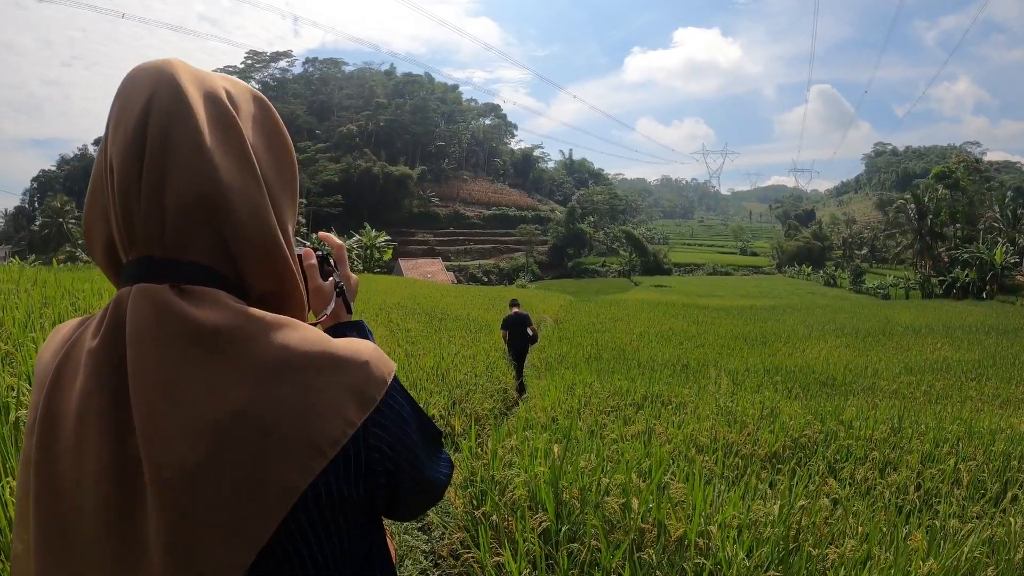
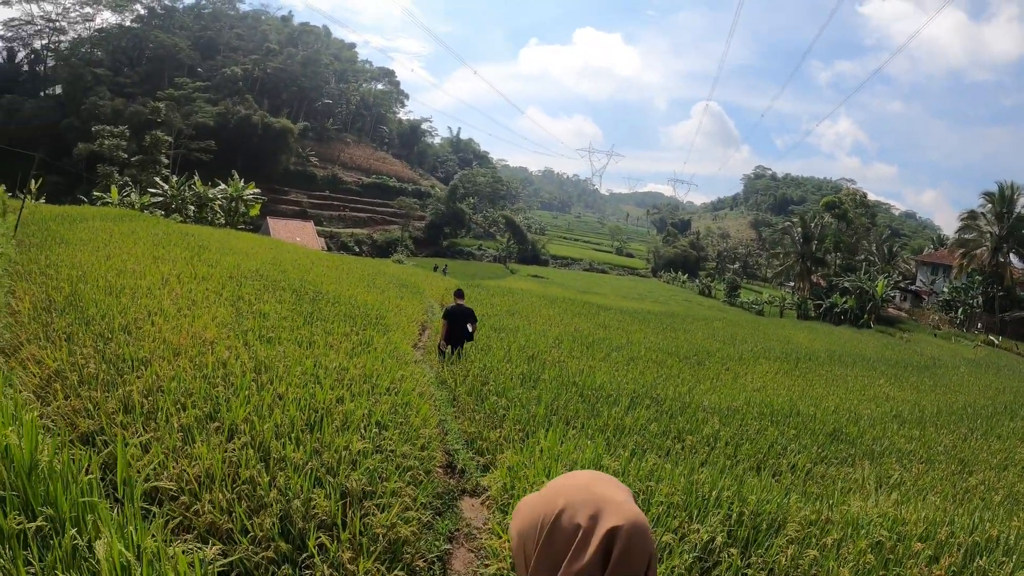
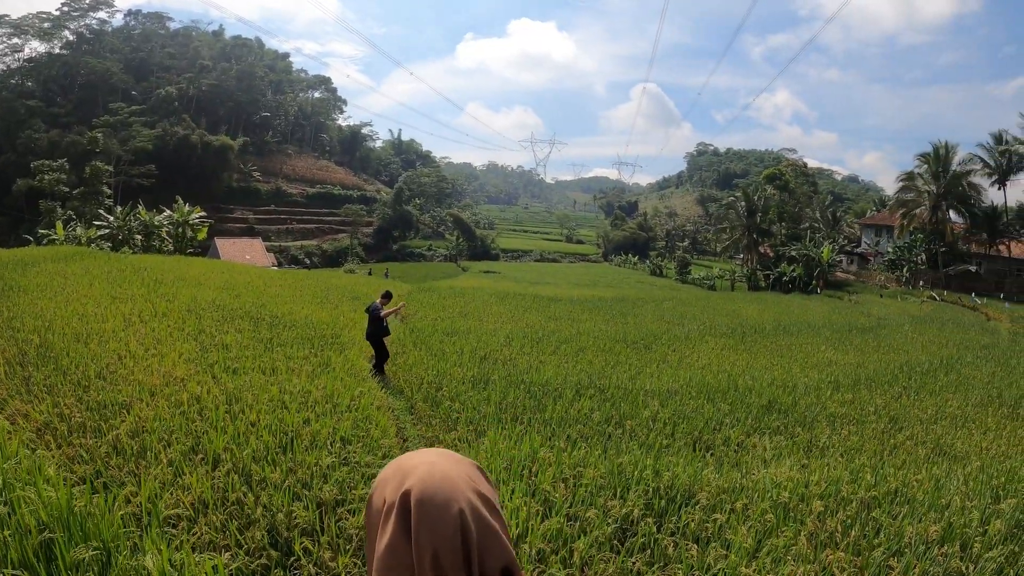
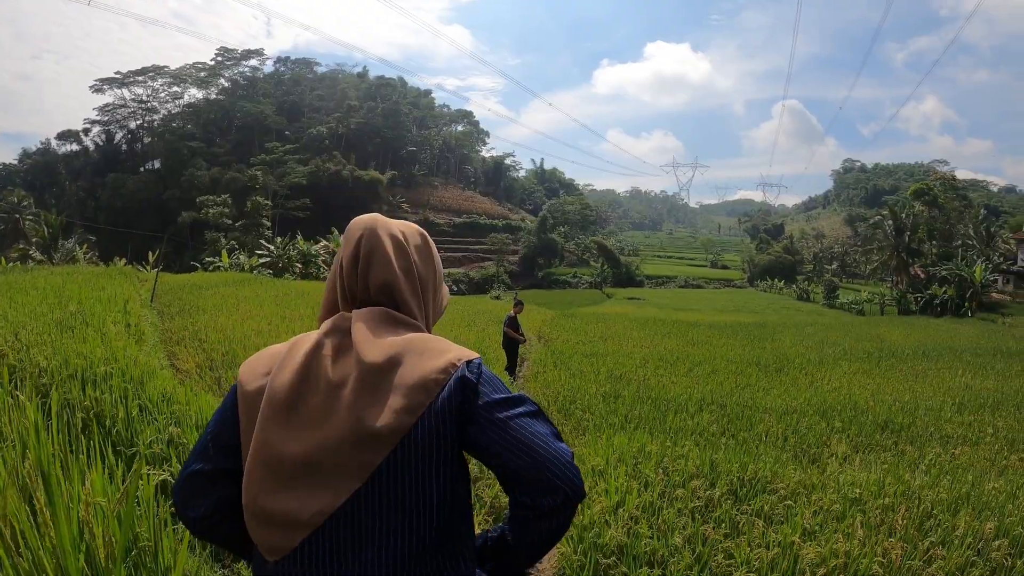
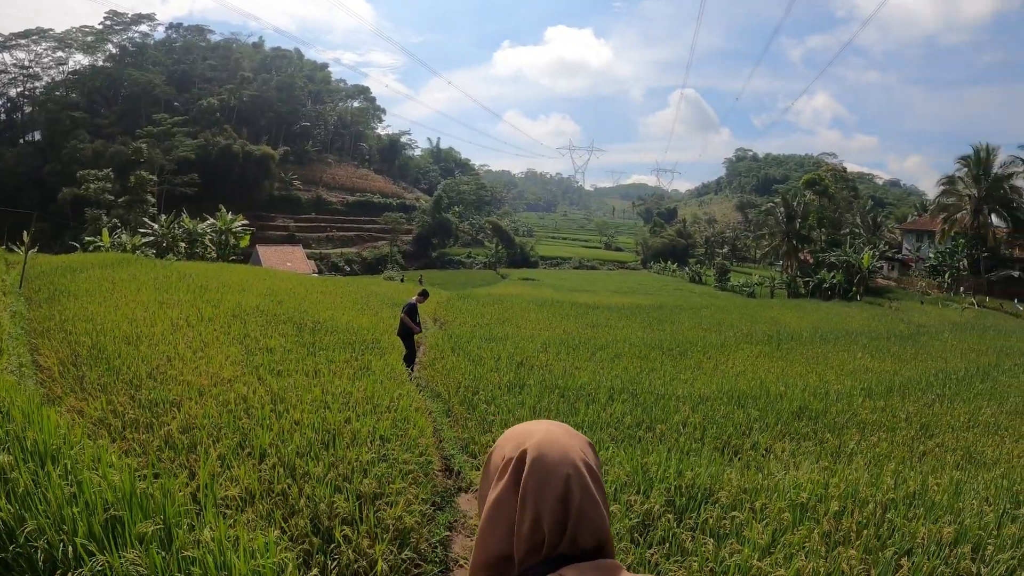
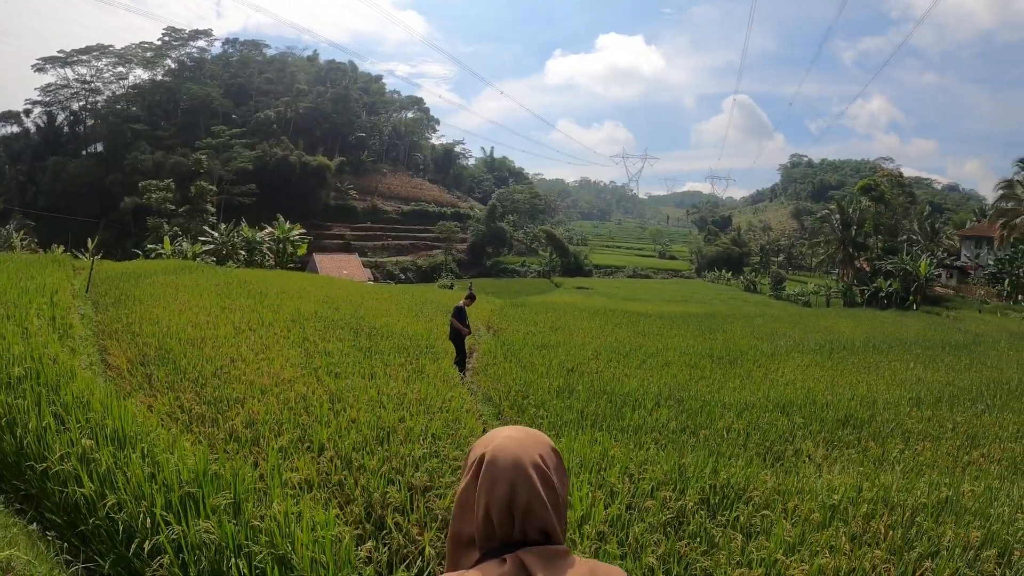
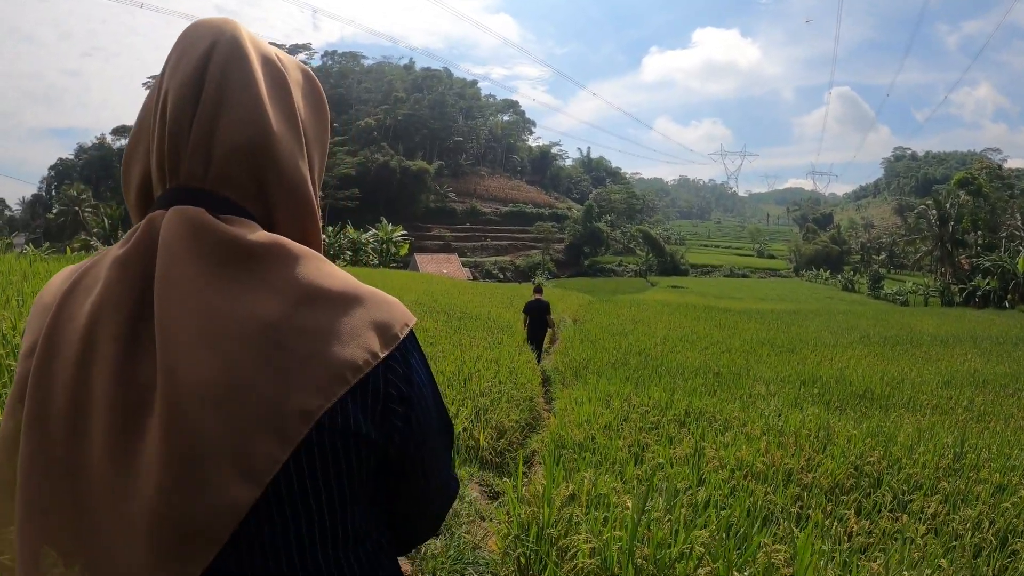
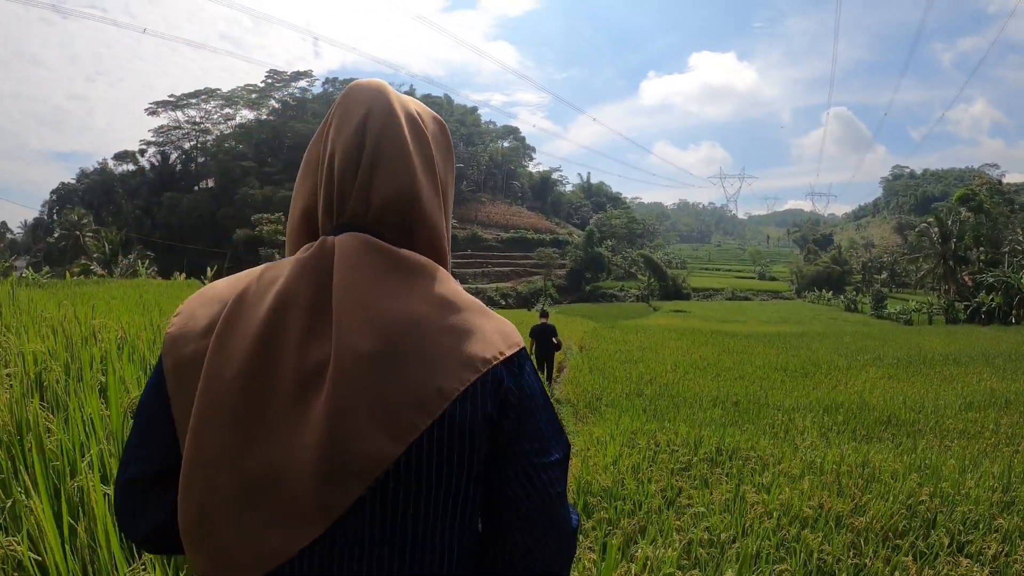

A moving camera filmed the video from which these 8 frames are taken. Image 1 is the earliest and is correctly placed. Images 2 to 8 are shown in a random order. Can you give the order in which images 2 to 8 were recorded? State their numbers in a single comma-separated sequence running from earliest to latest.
7, 8, 4, 6, 5, 3, 2
